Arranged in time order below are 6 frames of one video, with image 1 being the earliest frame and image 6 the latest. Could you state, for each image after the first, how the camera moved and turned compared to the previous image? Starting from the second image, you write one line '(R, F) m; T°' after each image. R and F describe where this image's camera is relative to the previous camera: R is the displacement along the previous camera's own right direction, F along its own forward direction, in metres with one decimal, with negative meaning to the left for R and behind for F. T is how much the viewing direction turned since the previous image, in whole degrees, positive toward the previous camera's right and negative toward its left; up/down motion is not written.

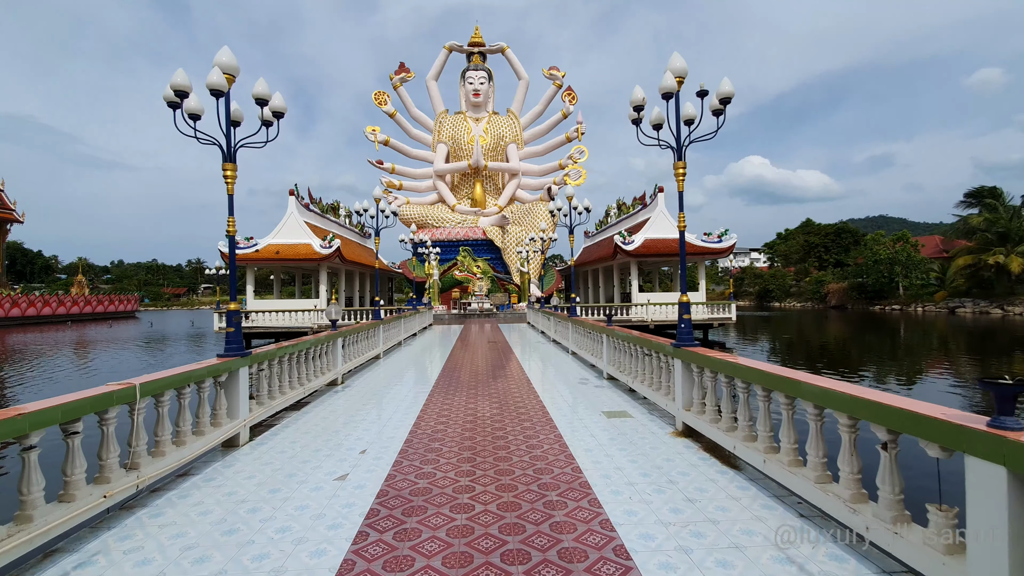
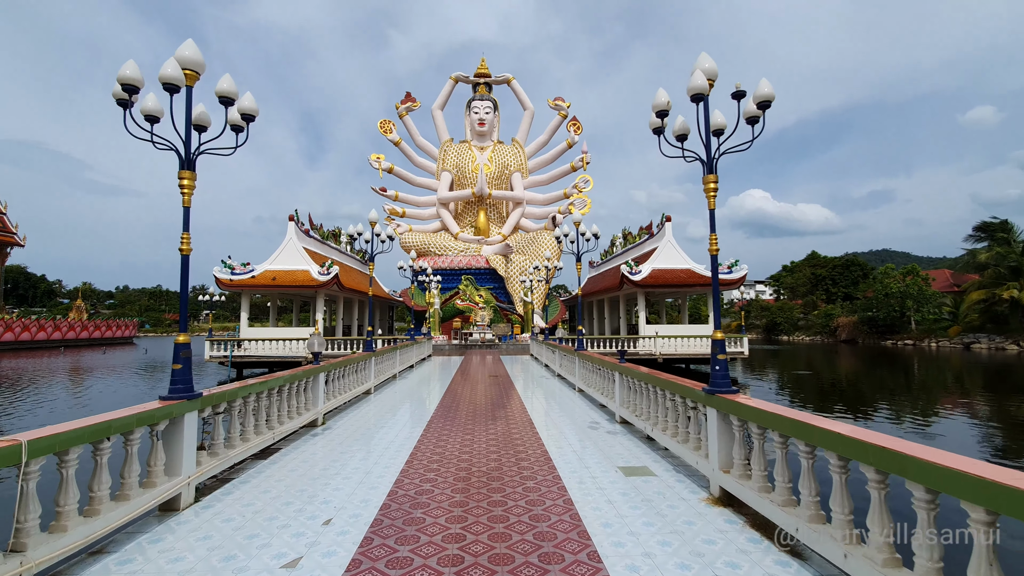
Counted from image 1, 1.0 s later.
(0.0, +0.6) m; 0°
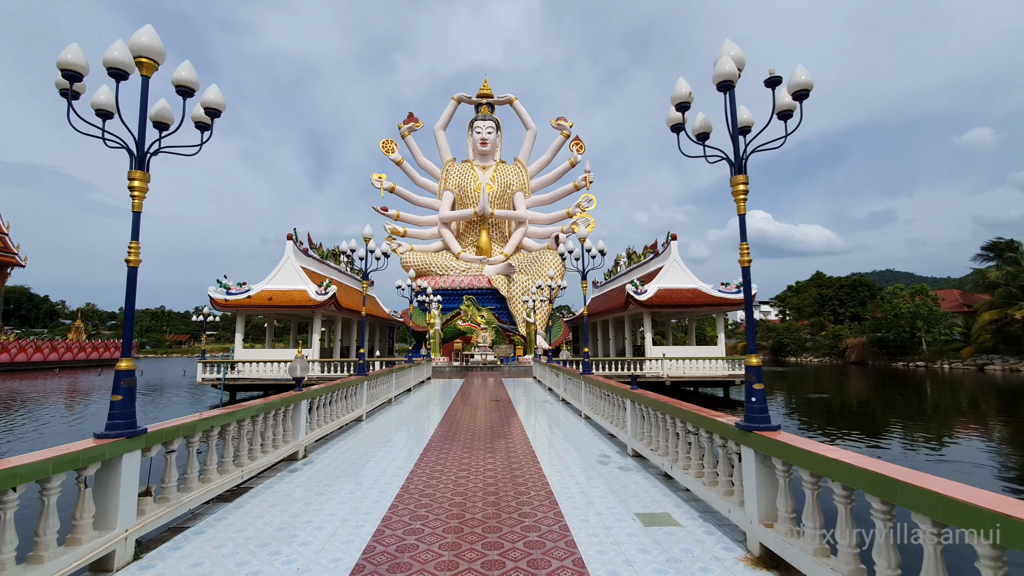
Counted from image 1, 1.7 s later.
(0.0, +0.5) m; 0°
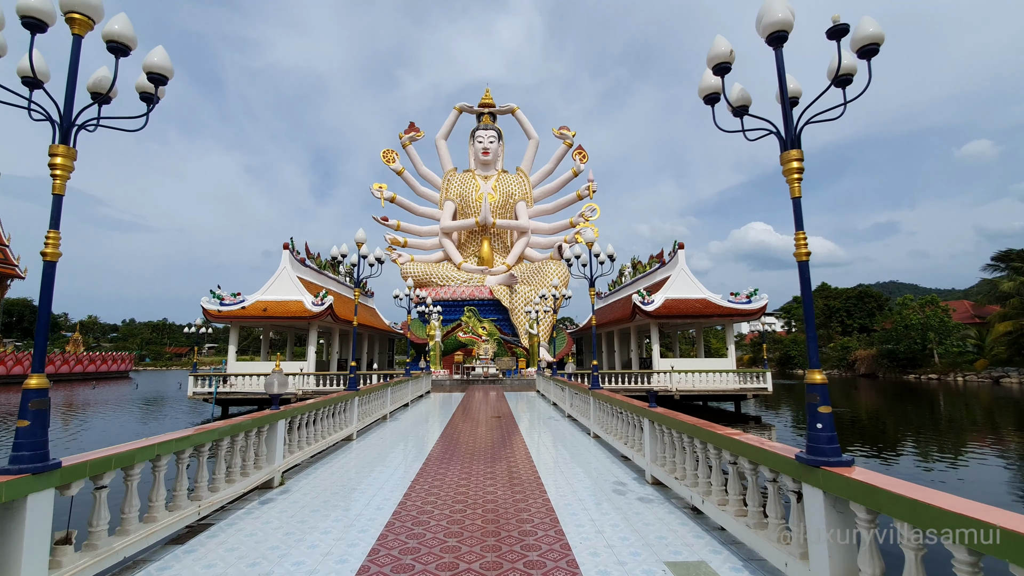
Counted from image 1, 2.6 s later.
(0.0, +0.6) m; 0°
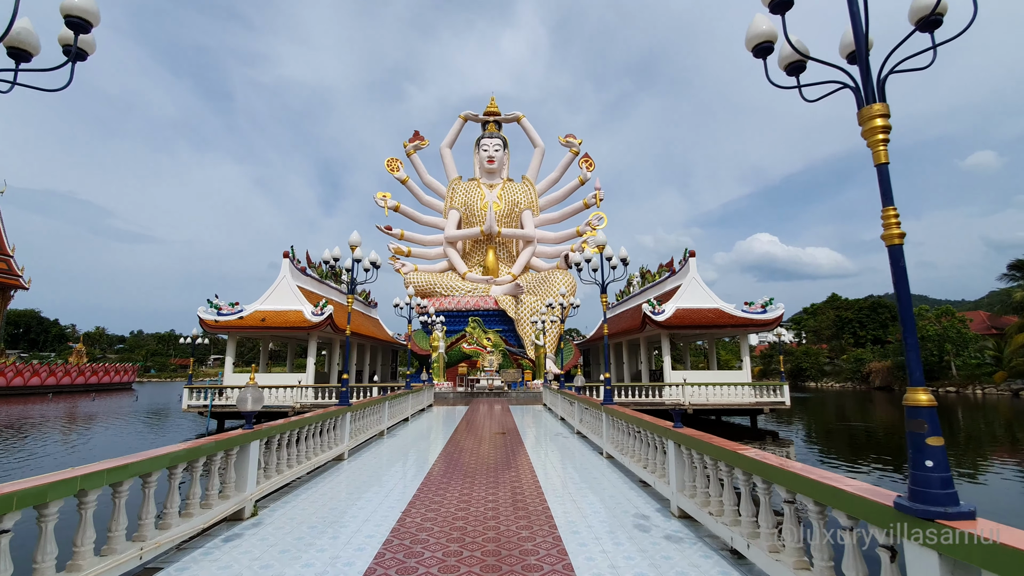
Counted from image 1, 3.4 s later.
(0.0, +0.6) m; -1°
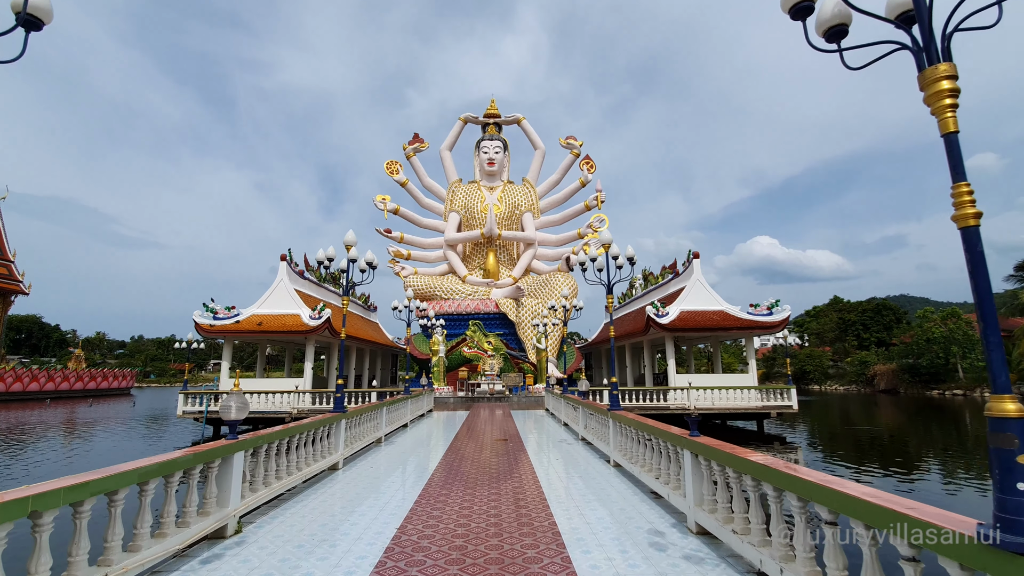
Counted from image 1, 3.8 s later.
(0.0, +0.3) m; 0°
